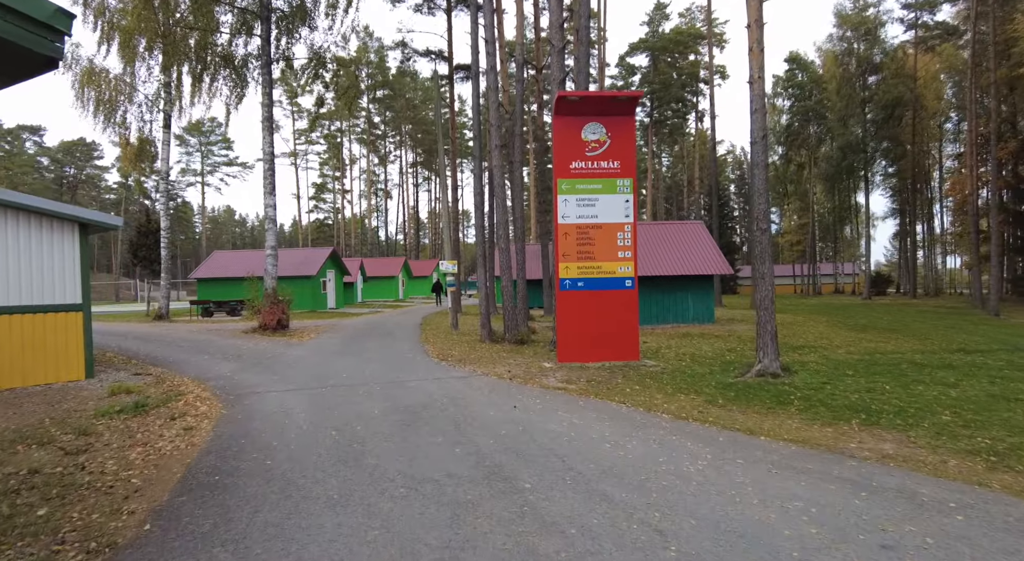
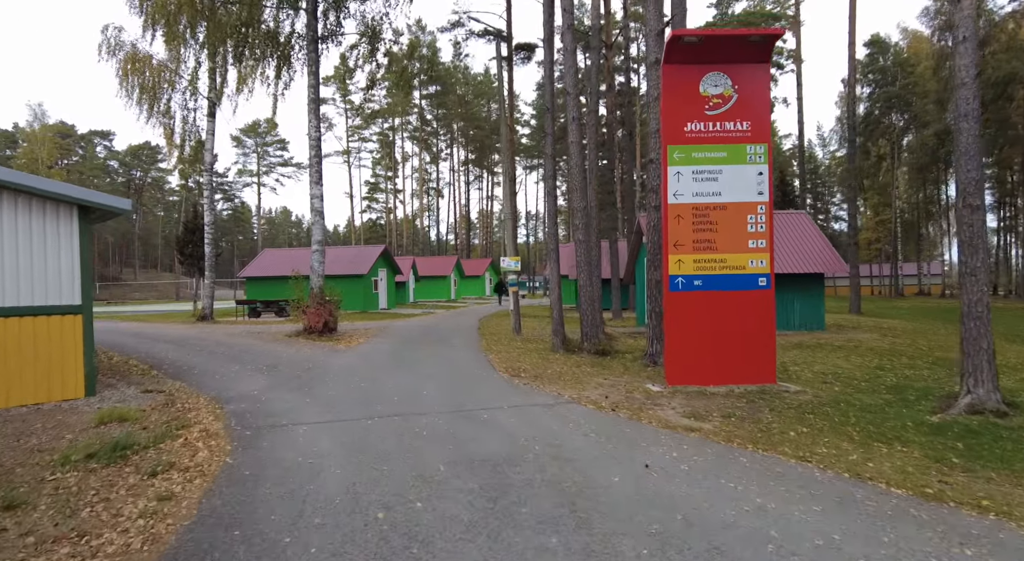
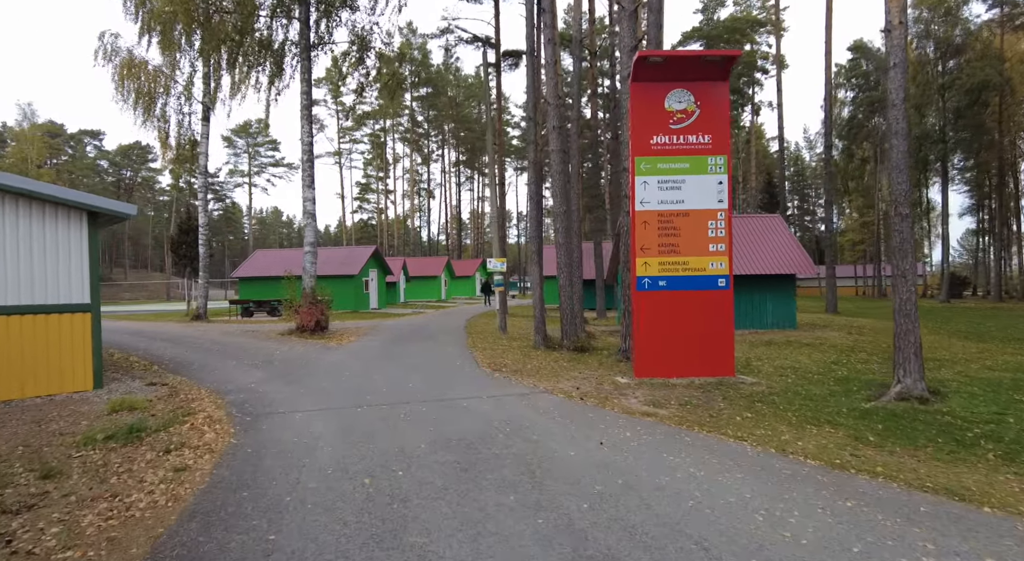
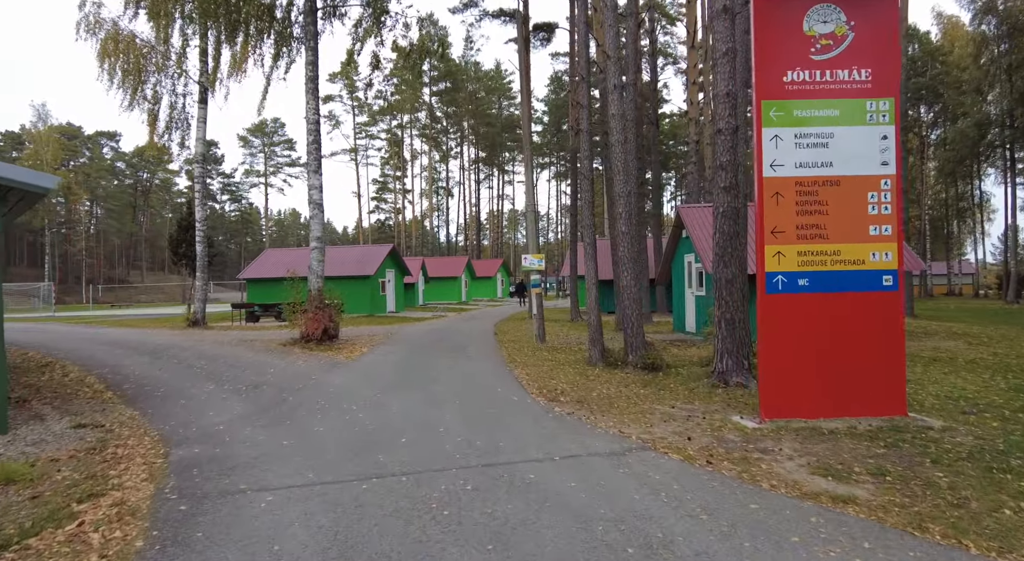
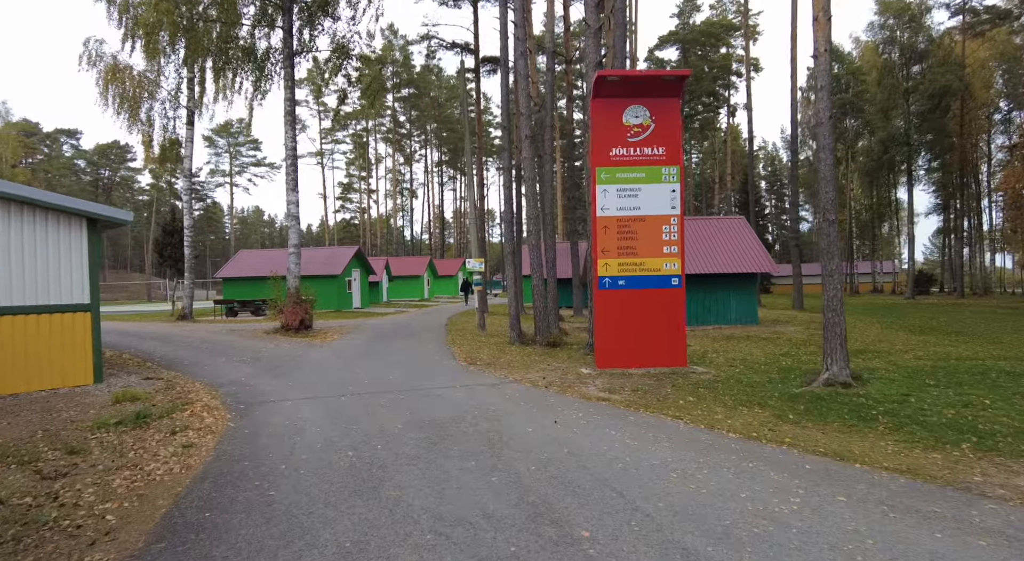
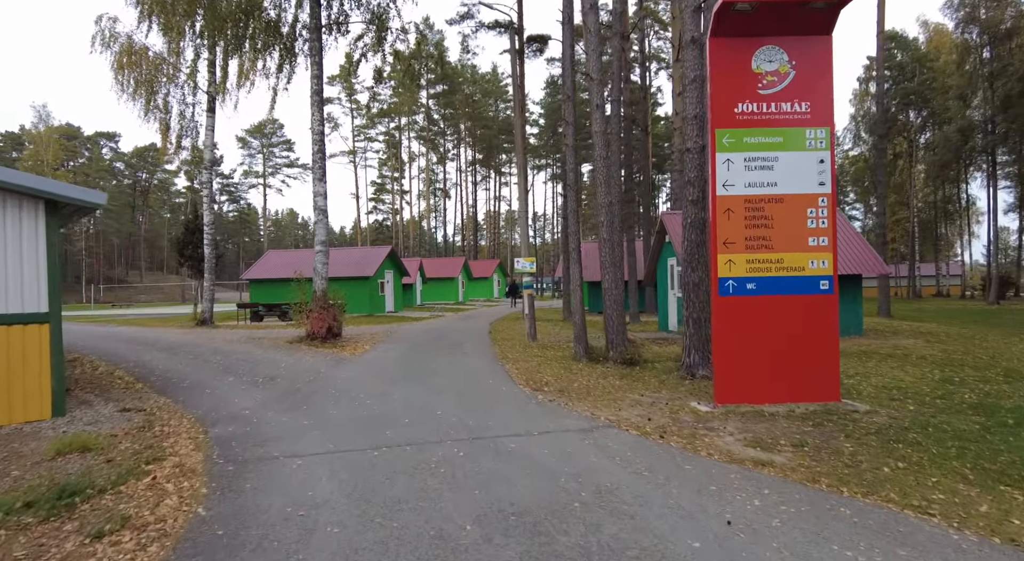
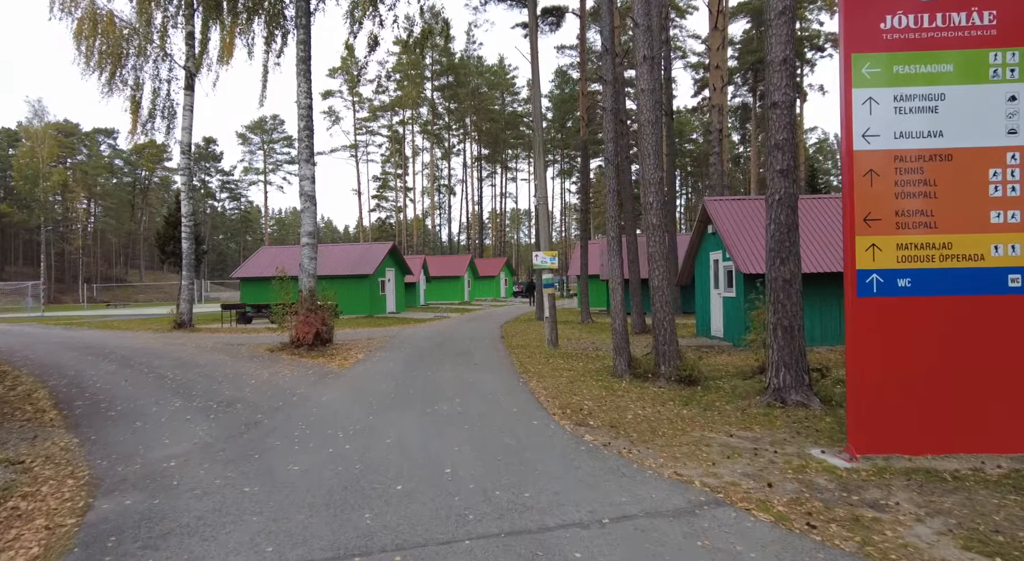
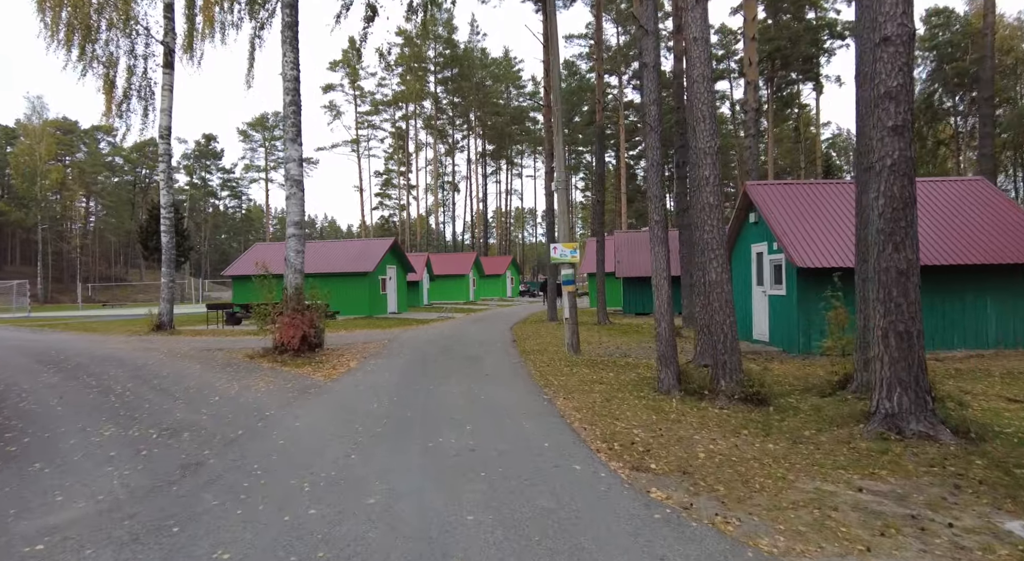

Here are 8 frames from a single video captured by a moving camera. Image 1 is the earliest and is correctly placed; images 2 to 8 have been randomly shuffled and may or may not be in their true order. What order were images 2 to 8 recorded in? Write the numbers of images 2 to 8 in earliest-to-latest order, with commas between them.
5, 3, 2, 6, 4, 7, 8
